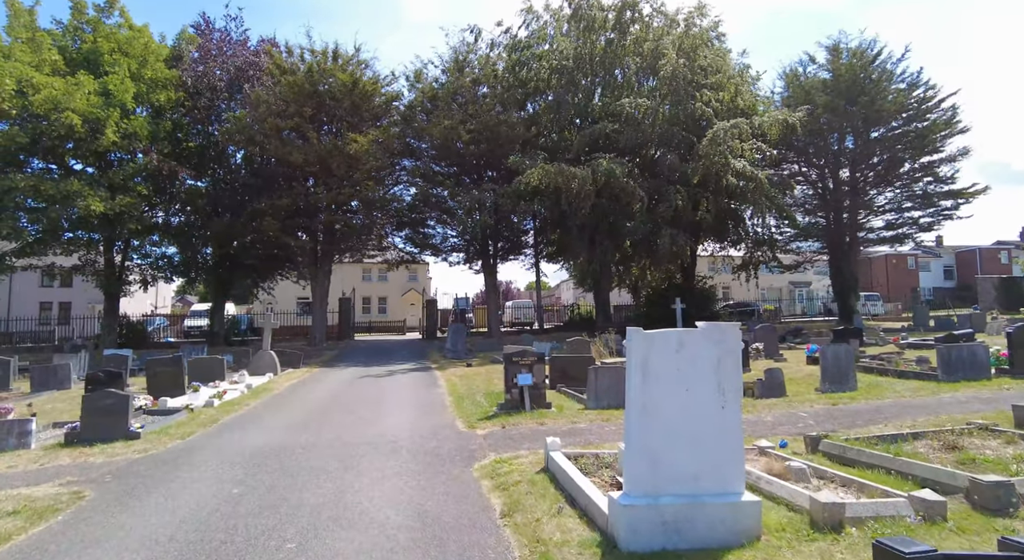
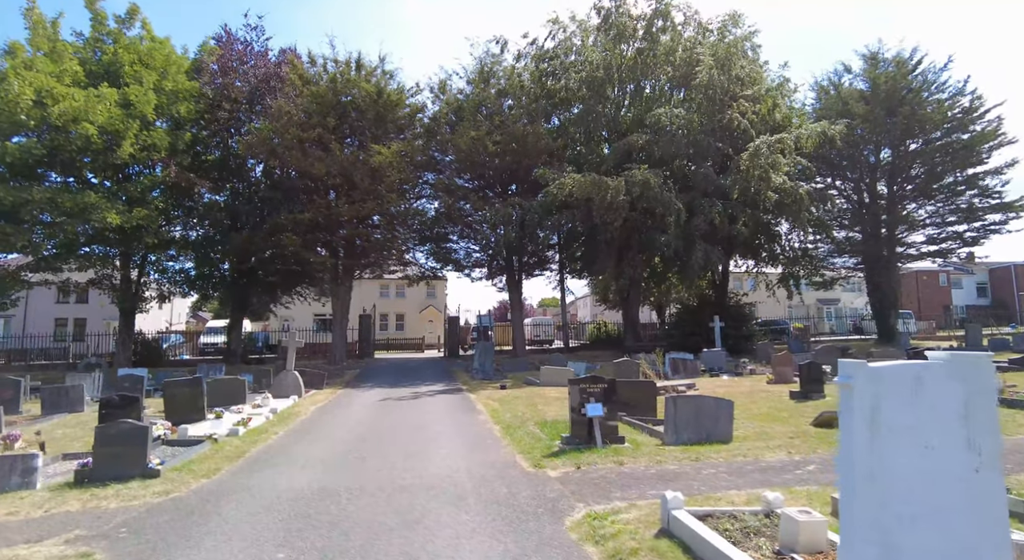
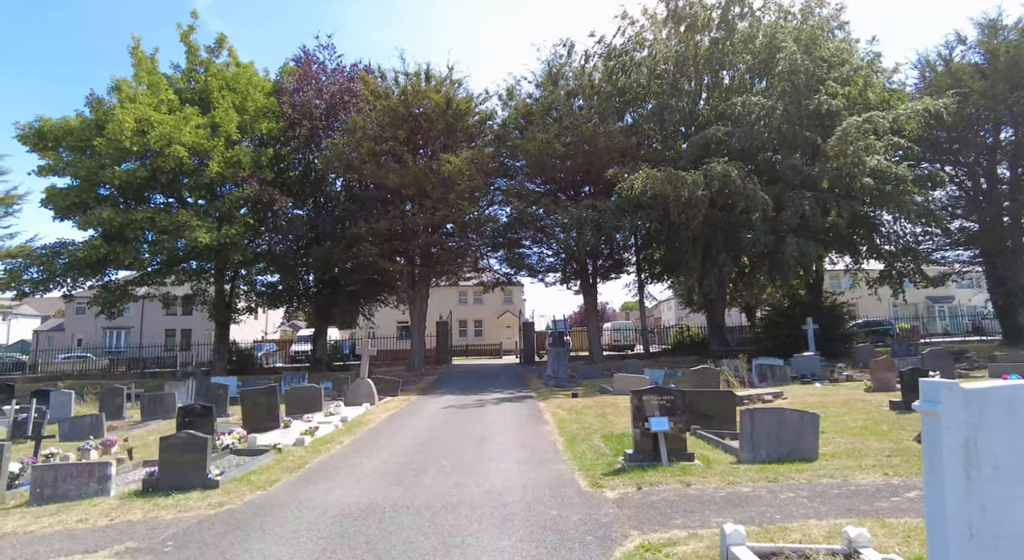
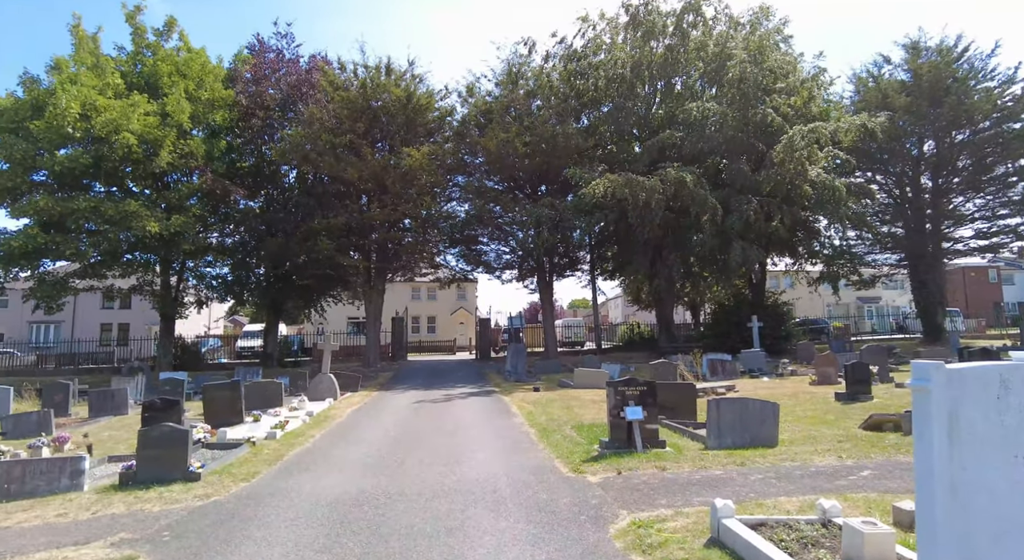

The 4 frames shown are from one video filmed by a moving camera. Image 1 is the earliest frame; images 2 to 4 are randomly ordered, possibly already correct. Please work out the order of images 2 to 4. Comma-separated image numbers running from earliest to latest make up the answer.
2, 4, 3
